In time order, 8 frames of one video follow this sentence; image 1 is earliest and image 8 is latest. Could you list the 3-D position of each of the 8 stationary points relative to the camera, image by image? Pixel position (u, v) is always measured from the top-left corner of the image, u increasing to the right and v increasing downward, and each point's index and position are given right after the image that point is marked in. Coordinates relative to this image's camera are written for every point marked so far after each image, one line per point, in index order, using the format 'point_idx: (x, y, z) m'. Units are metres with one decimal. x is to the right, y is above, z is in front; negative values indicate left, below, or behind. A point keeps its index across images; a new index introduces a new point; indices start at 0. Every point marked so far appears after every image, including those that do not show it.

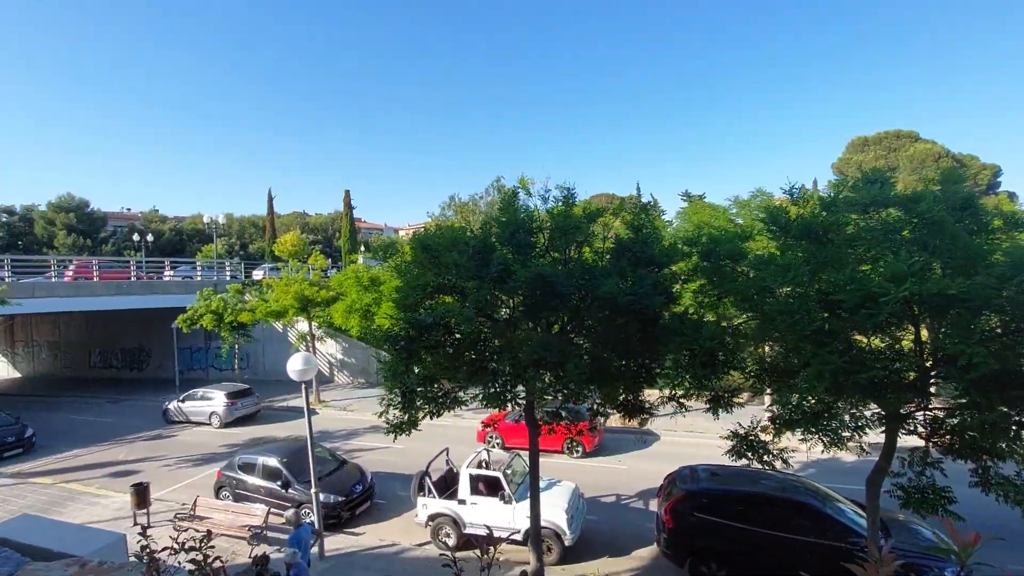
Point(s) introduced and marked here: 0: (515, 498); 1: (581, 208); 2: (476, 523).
0: (+0.1, -3.7, +8.9) m
1: (+1.0, +1.1, +6.8) m
2: (-0.6, -4.2, +9.0) m
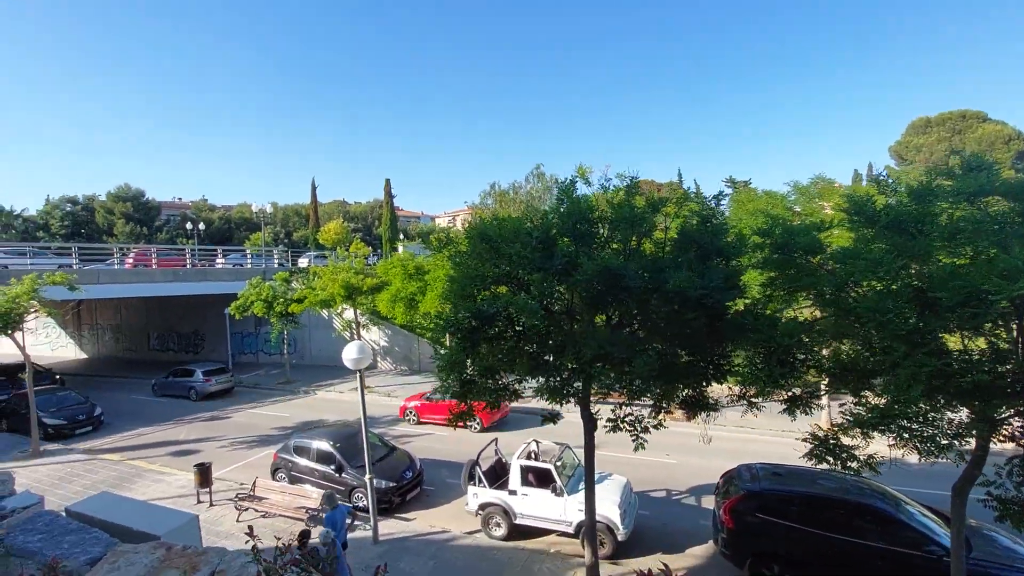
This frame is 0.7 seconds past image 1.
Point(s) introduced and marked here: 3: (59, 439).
0: (+1.0, -3.6, +8.8) m
1: (+1.7, +1.2, +6.6) m
2: (+0.3, -4.0, +9.0) m
3: (-14.9, -5.0, +16.7) m
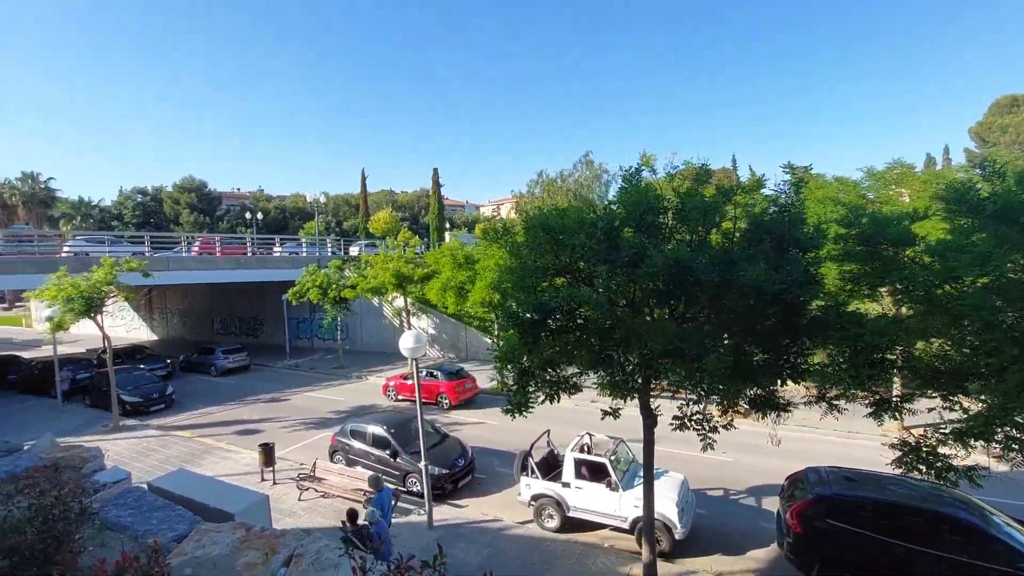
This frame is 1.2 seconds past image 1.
0: (+1.9, -3.4, +8.7) m
1: (+2.5, +1.3, +6.3) m
2: (+1.2, -3.9, +8.9) m
3: (-13.3, -4.5, +17.9) m
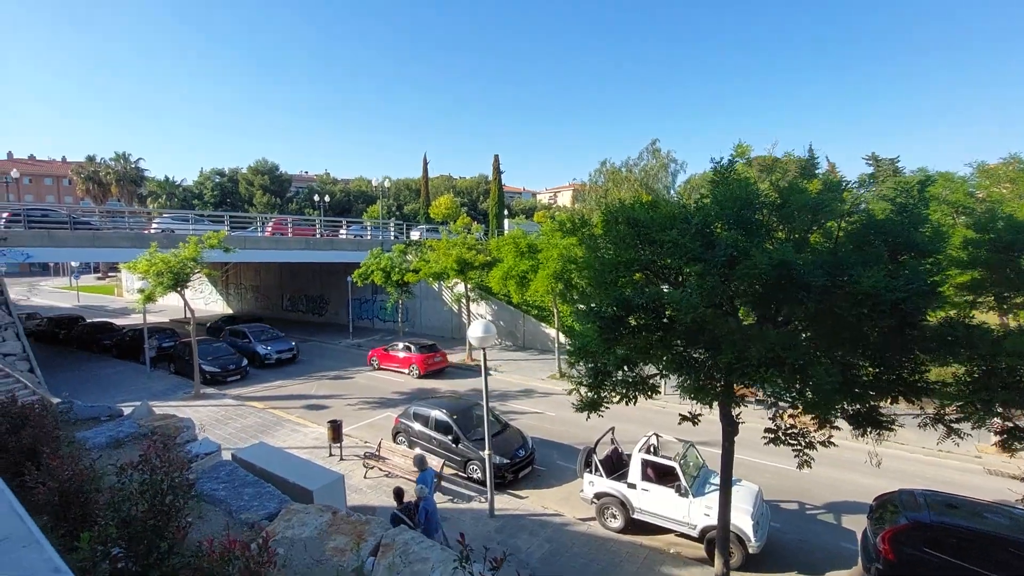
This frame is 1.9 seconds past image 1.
0: (+3.0, -3.4, +8.4) m
1: (+3.5, +1.2, +5.7) m
2: (+2.3, -3.8, +8.7) m
3: (-11.2, -3.6, +19.0) m
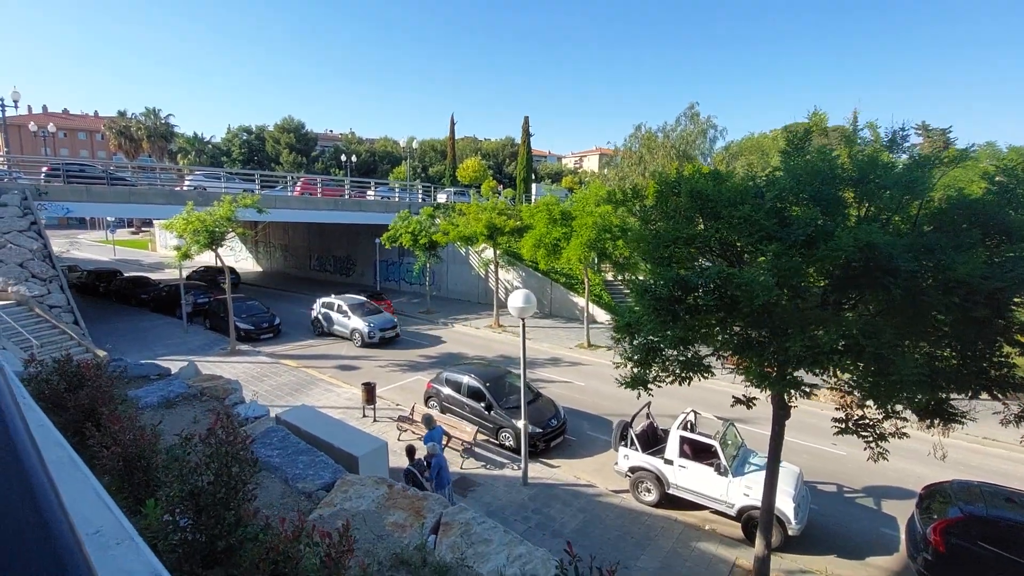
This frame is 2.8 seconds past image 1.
0: (+3.6, -3.0, +8.2) m
1: (+4.1, +1.4, +5.3) m
2: (+2.9, -3.4, +8.6) m
3: (-10.1, -2.1, +19.5) m
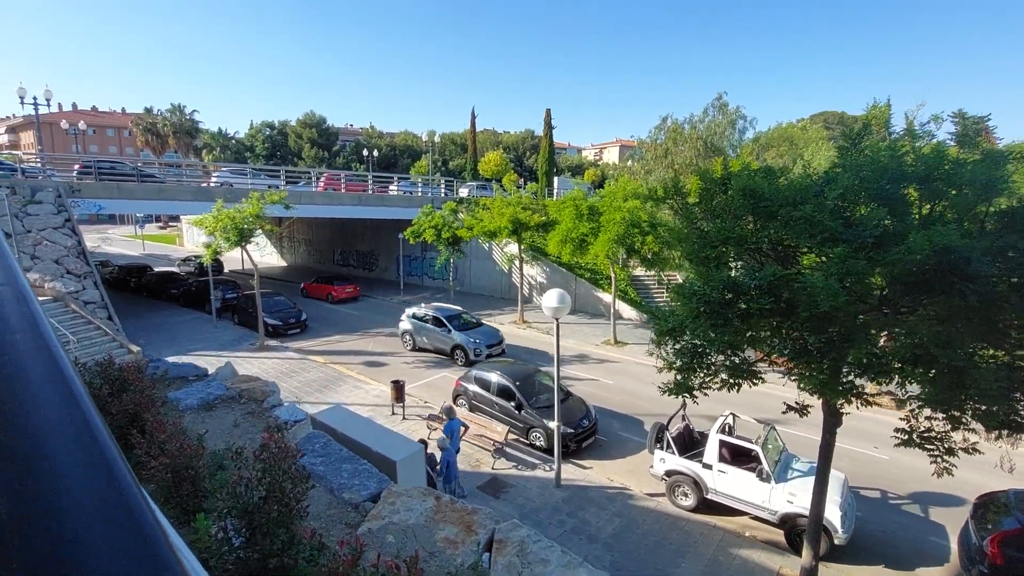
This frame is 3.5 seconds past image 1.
0: (+4.1, -3.0, +8.0) m
1: (+4.6, +1.3, +4.9) m
2: (+3.5, -3.4, +8.4) m
3: (-9.2, -1.9, +19.7) m
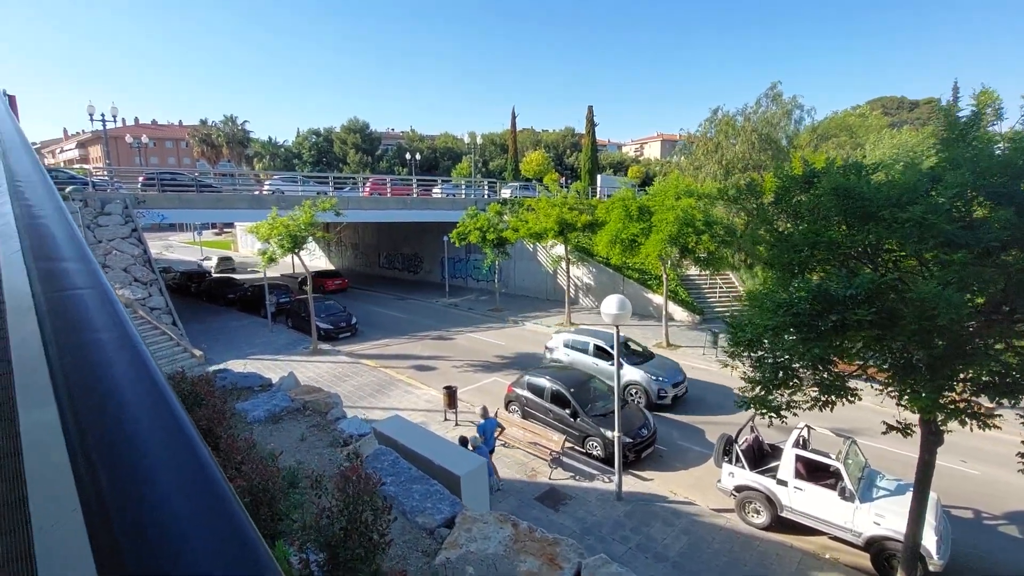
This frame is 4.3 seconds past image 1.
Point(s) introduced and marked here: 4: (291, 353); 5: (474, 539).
0: (+5.1, -3.0, +7.4) m
1: (+5.2, +1.3, +4.3) m
2: (+4.4, -3.4, +7.8) m
3: (-7.3, -2.1, +20.1) m
4: (-7.8, -2.3, +18.0) m
5: (-0.3, -1.9, +3.7) m
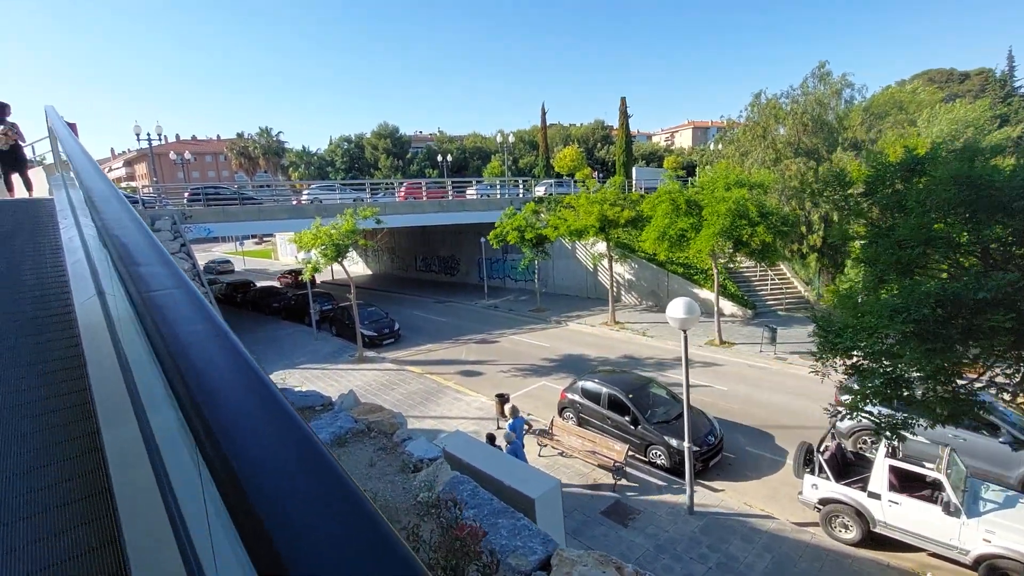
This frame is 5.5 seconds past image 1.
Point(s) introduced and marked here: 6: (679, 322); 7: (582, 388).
0: (+6.0, -3.0, +6.7) m
1: (+5.8, +1.3, +3.6) m
2: (+5.4, -3.4, +7.2) m
3: (-5.5, -2.4, +20.2) m
4: (-6.2, -2.6, +18.1) m
5: (+0.4, -2.0, +3.4) m
6: (+2.6, -0.5, +7.8) m
7: (+1.6, -2.3, +11.4) m
